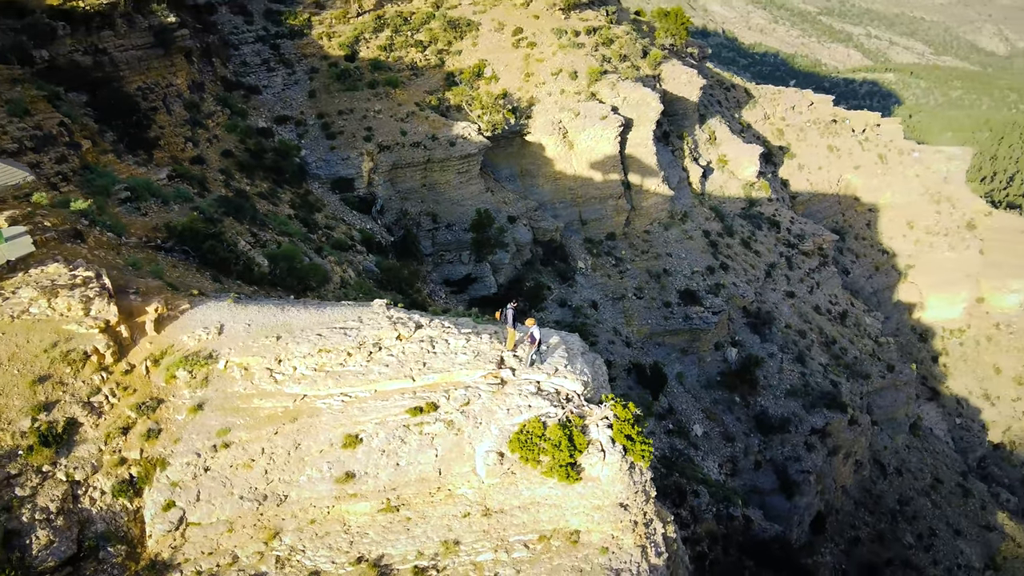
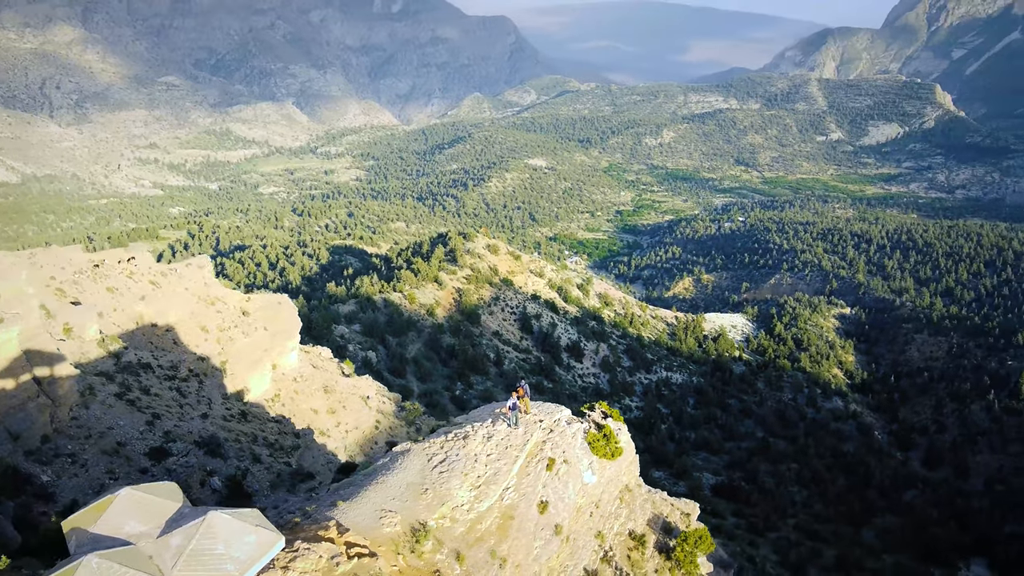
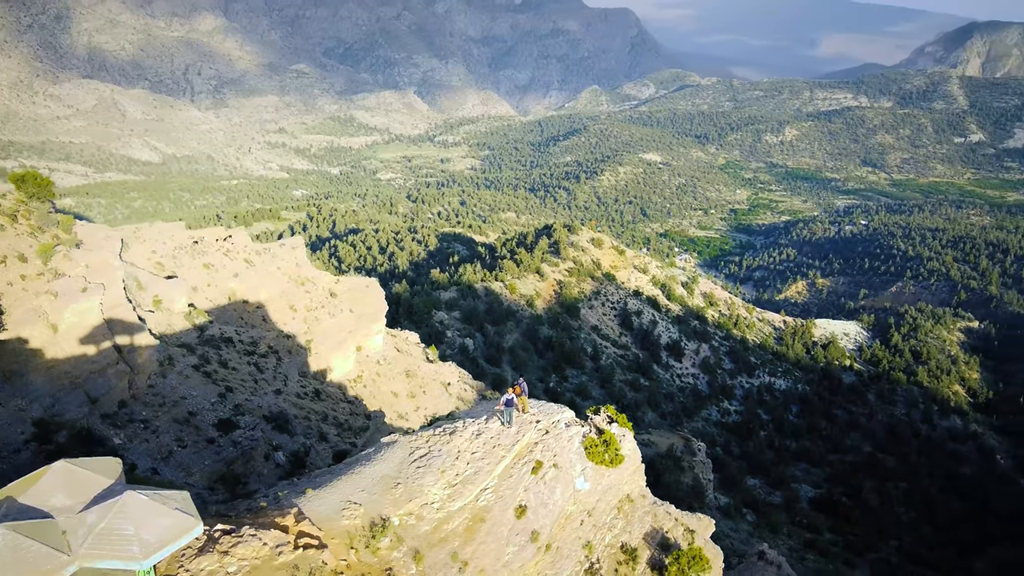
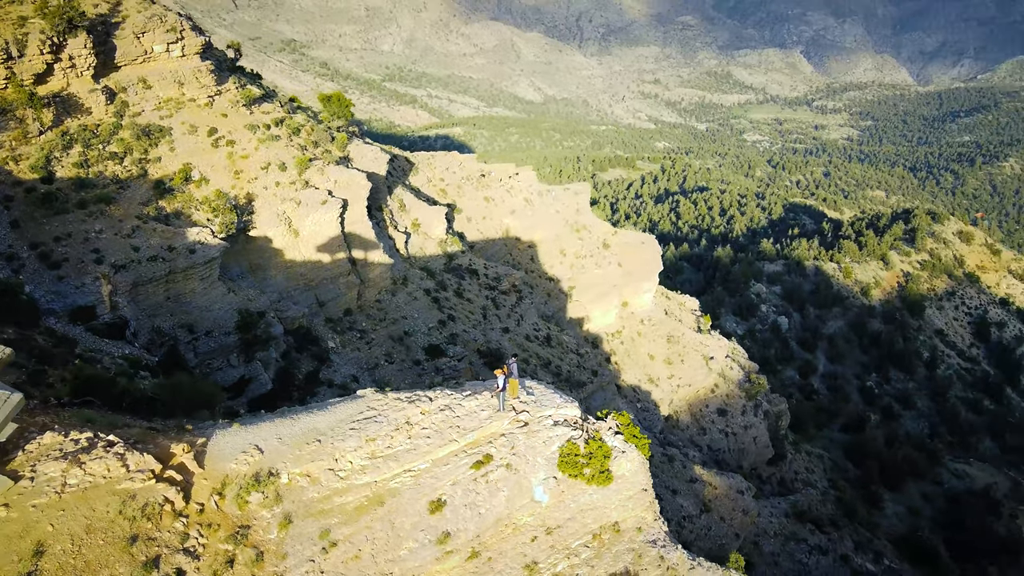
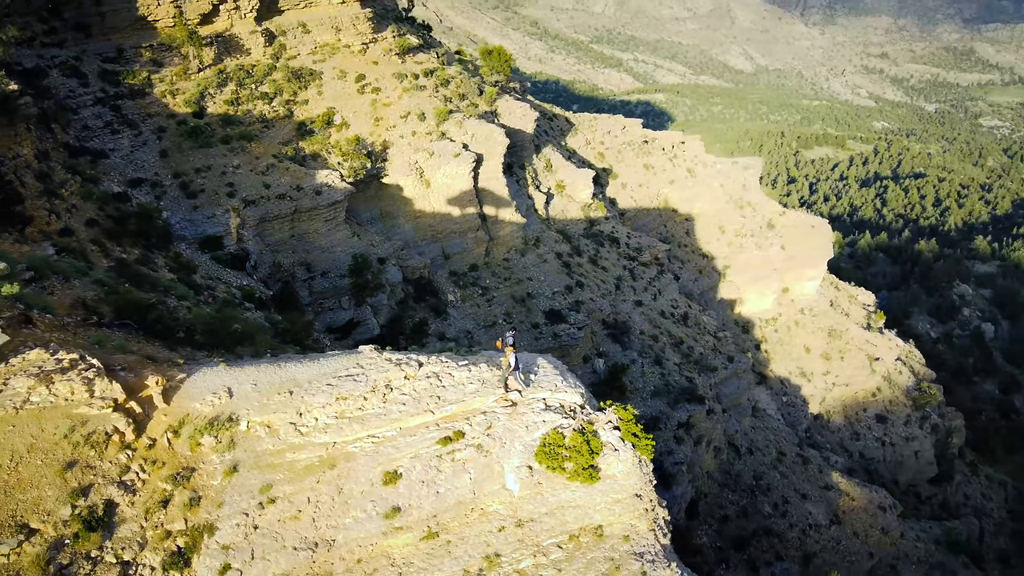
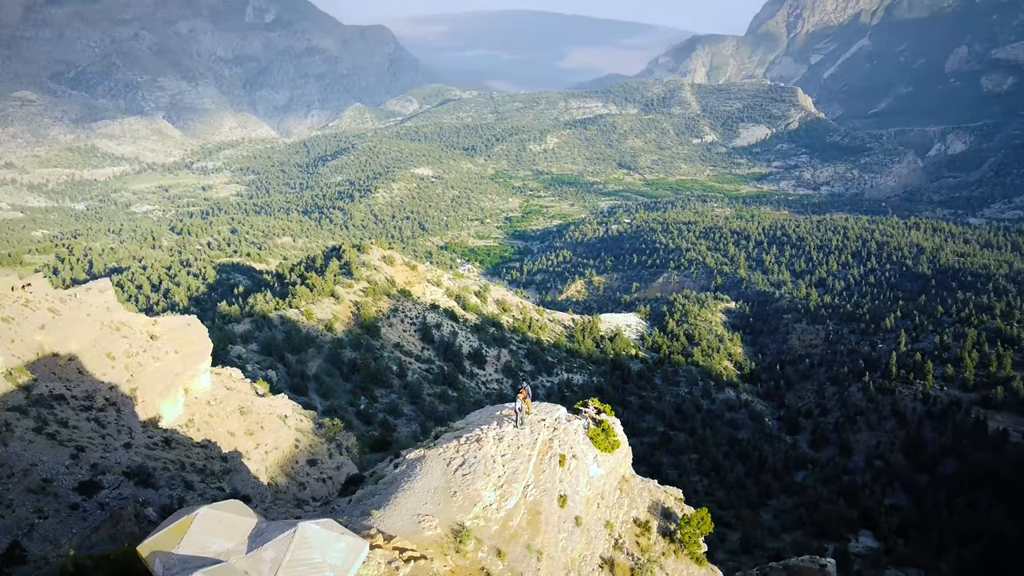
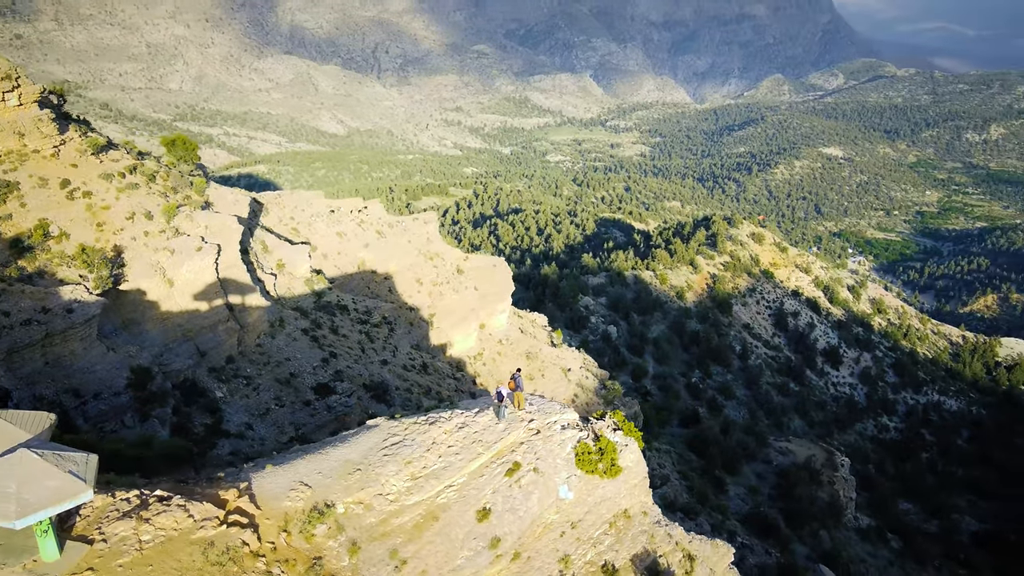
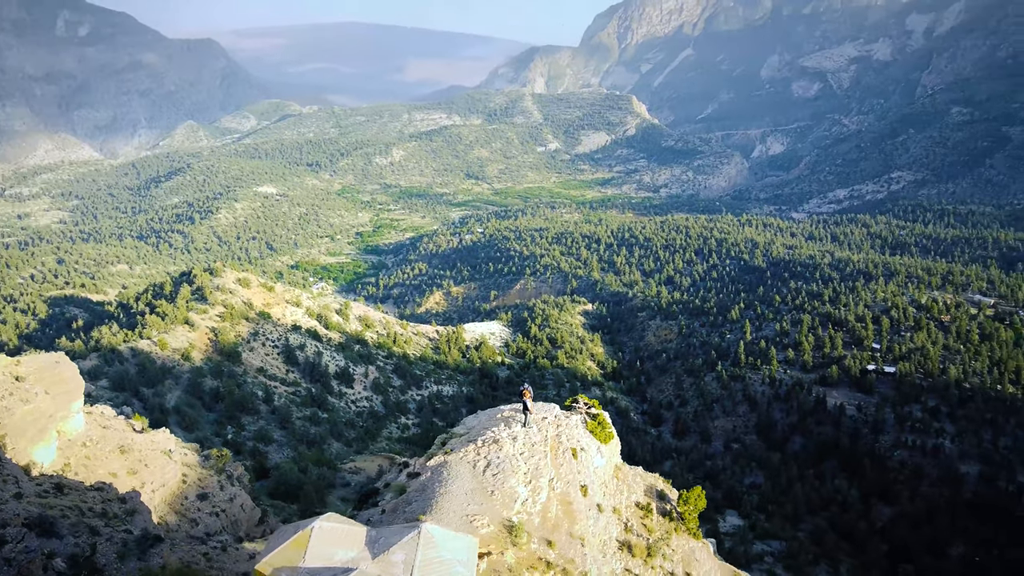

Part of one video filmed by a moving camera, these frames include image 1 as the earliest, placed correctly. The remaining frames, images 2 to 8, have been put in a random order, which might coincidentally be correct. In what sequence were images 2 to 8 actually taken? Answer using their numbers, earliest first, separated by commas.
5, 4, 7, 3, 2, 6, 8
